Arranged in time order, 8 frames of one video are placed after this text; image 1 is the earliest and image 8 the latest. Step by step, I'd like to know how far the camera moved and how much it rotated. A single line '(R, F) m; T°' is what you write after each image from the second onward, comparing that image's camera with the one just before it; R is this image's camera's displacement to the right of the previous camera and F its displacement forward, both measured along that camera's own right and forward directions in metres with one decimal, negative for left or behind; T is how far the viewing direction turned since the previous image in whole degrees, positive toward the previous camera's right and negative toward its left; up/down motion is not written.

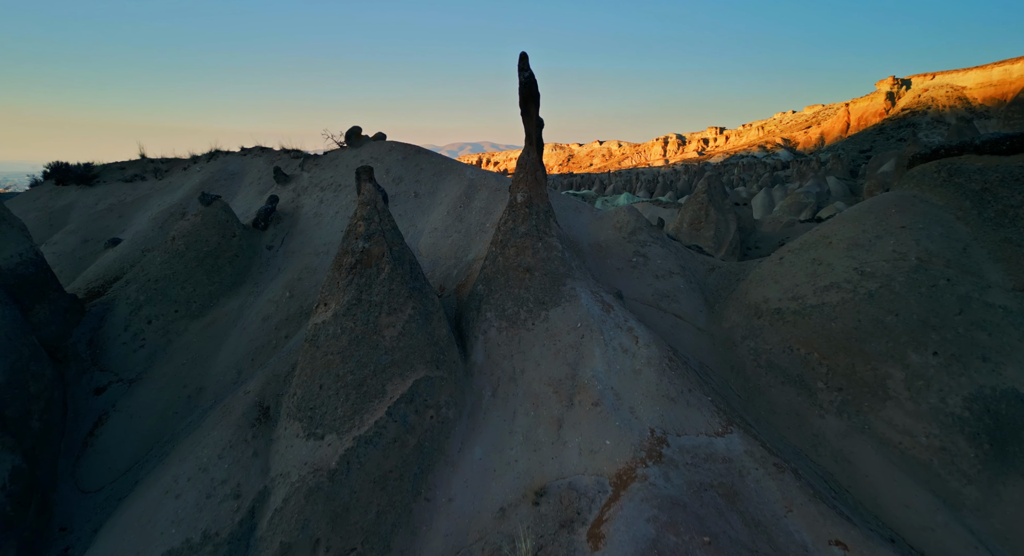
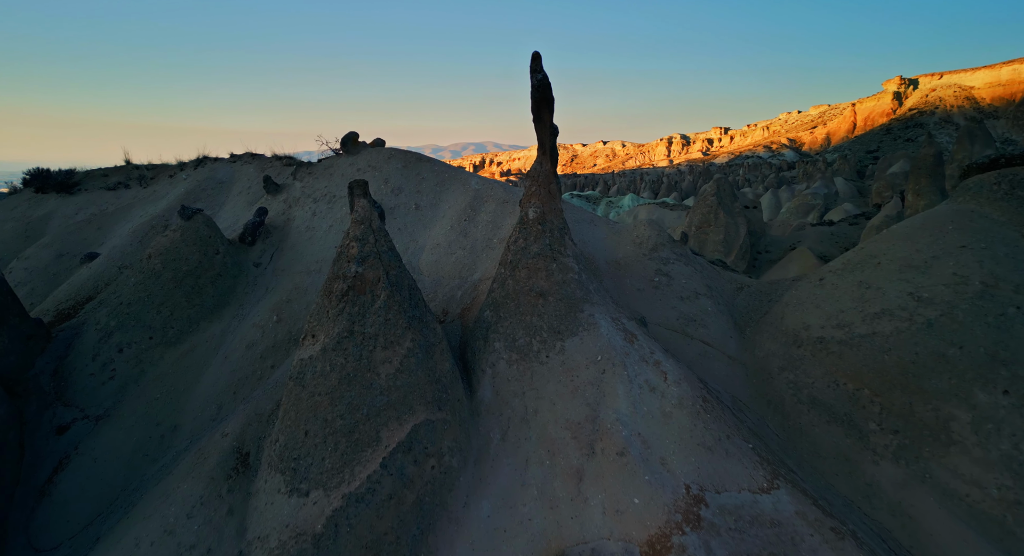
(-0.1, +0.9) m; 0°
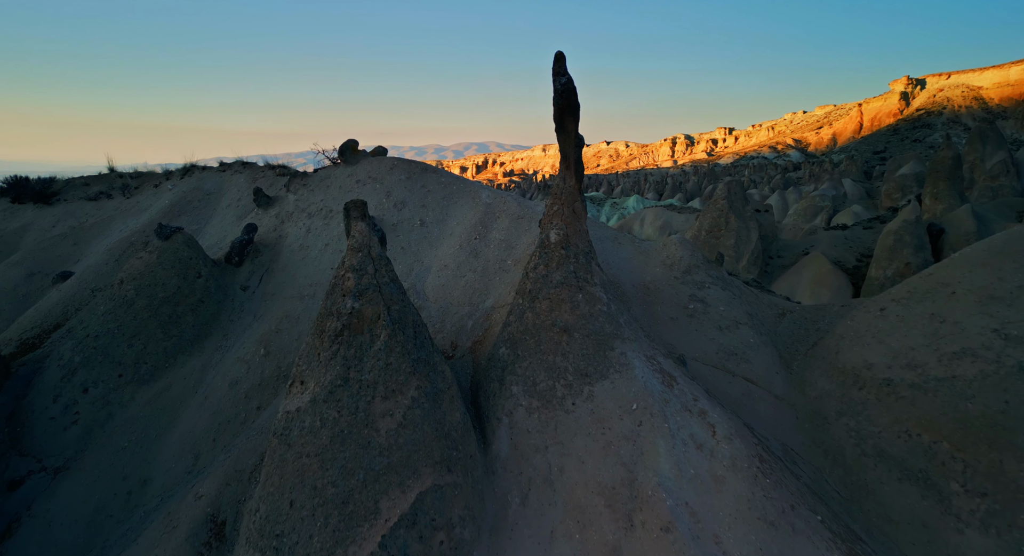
(-0.3, +1.0) m; 0°
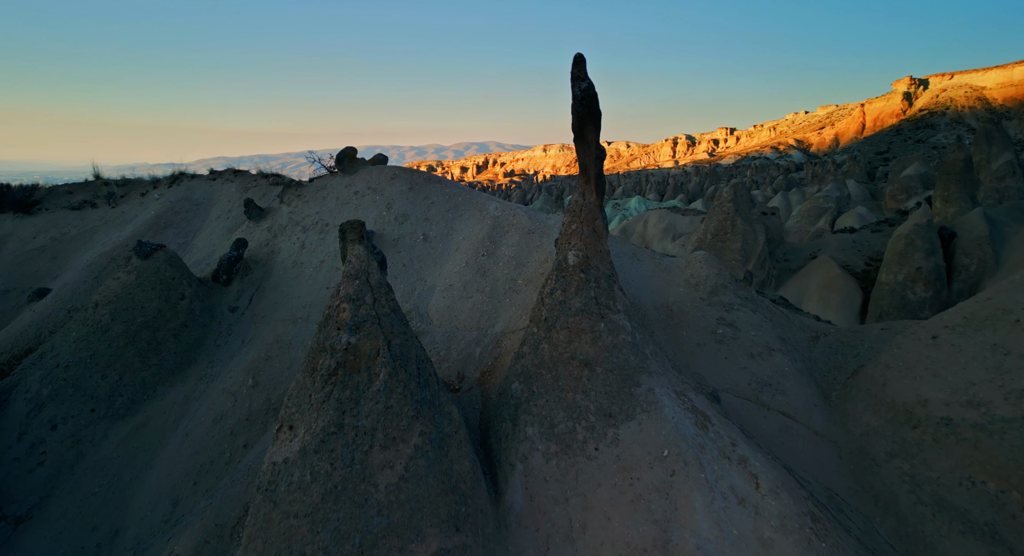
(-0.2, +0.7) m; 0°
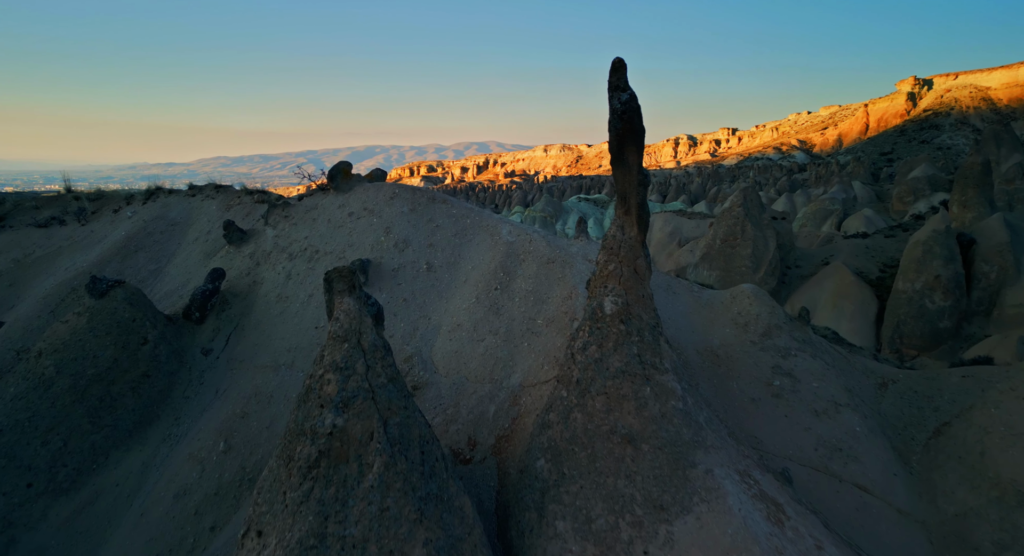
(-0.3, +1.2) m; 0°
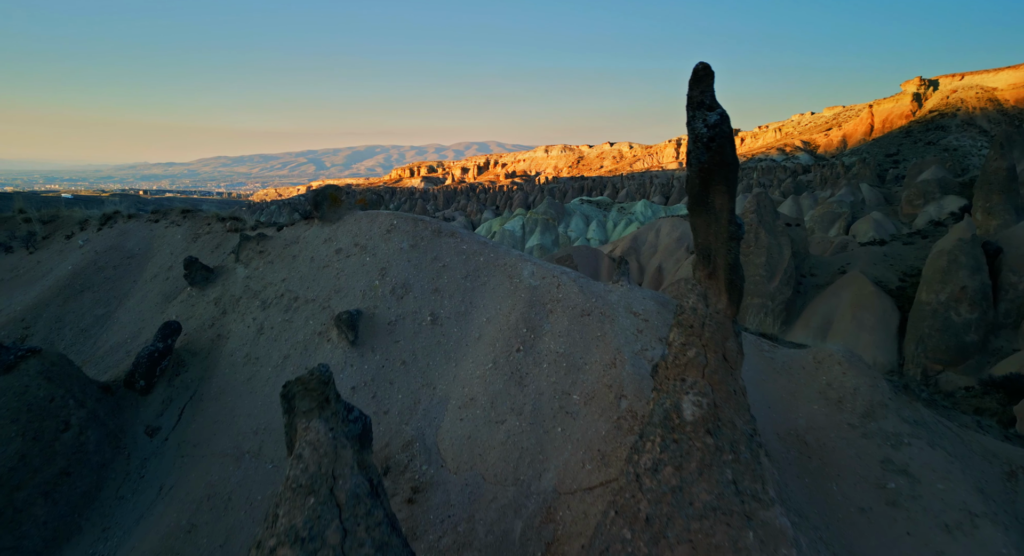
(-0.3, +1.5) m; 0°
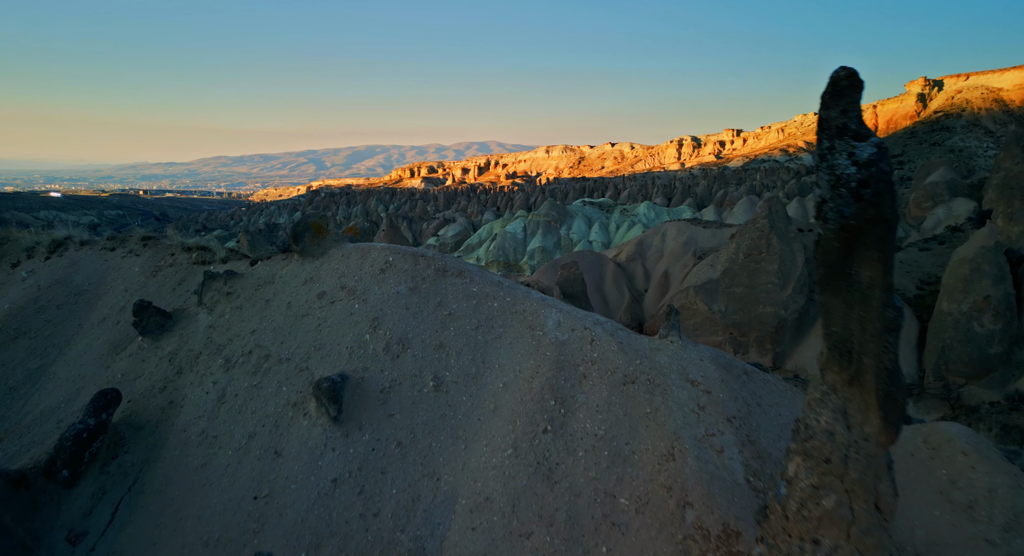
(-0.3, +1.3) m; 0°
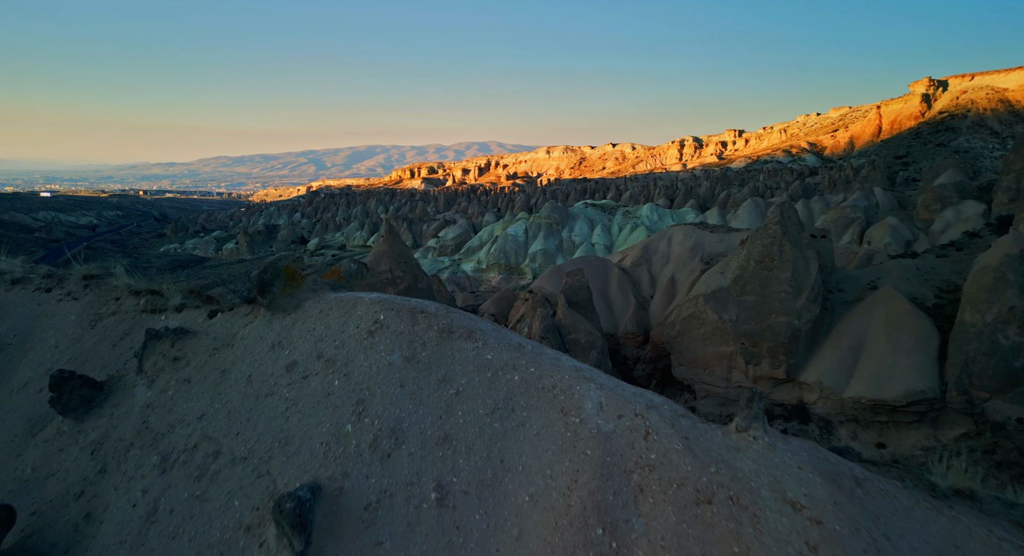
(-0.2, +1.3) m; 0°
